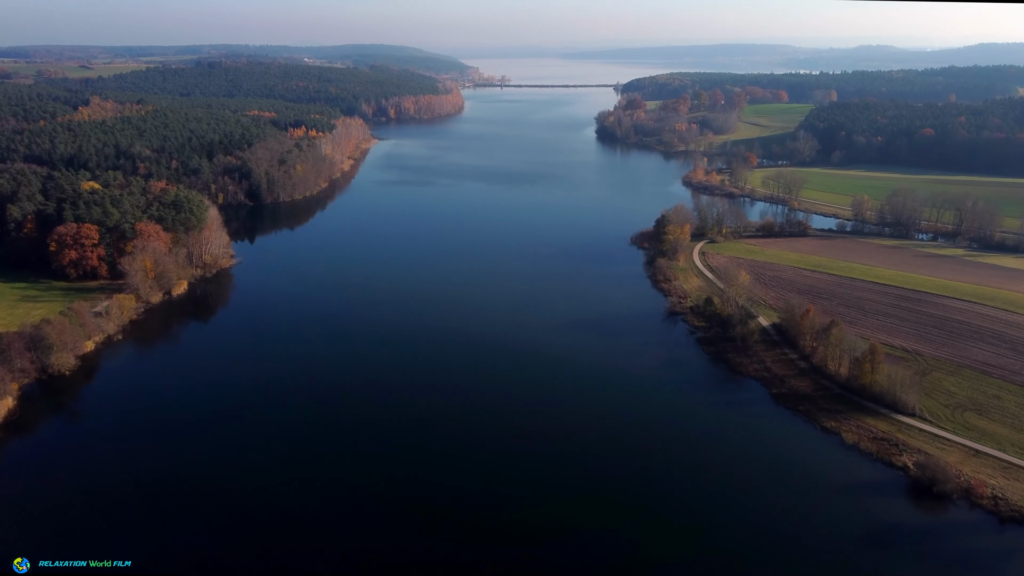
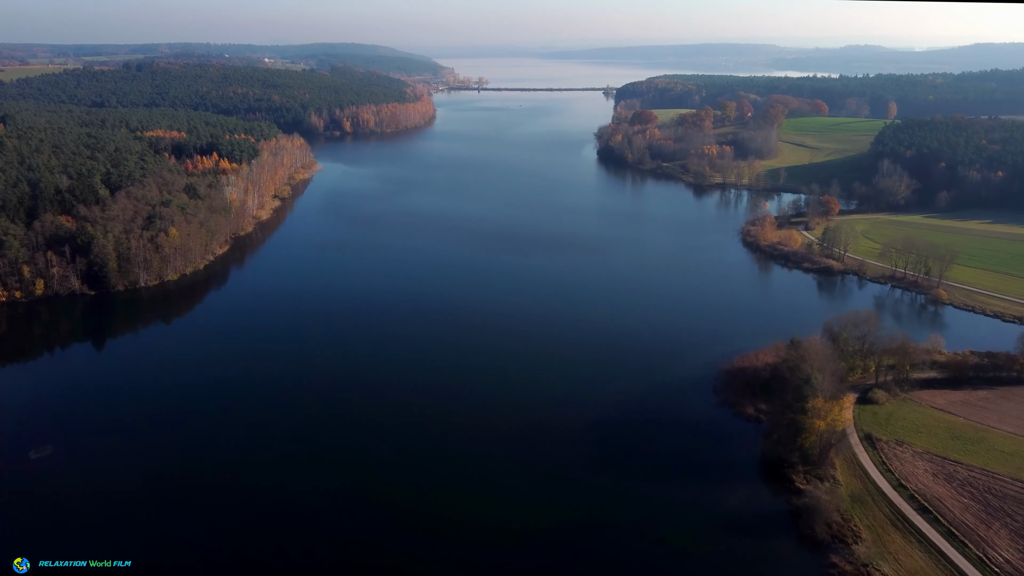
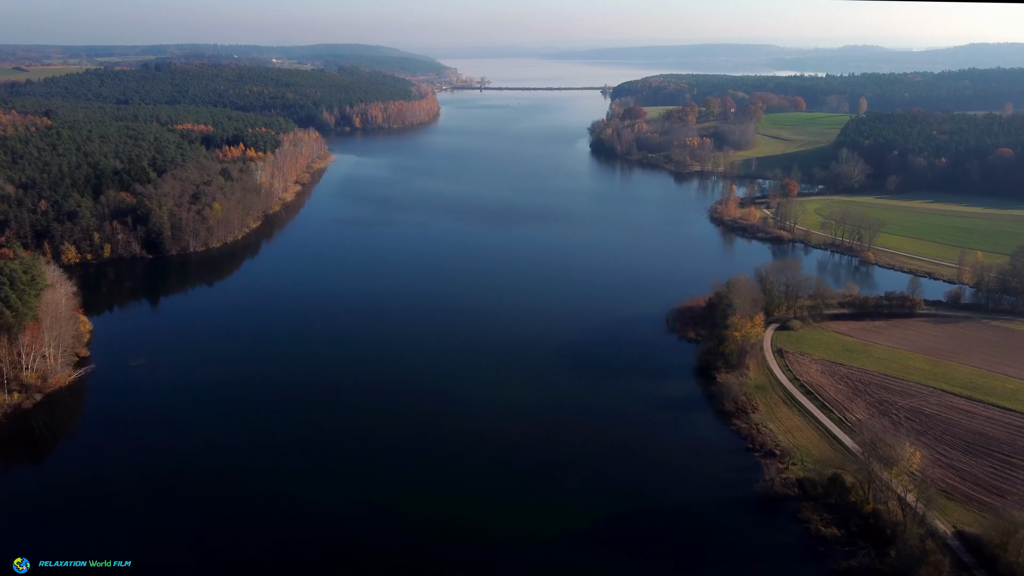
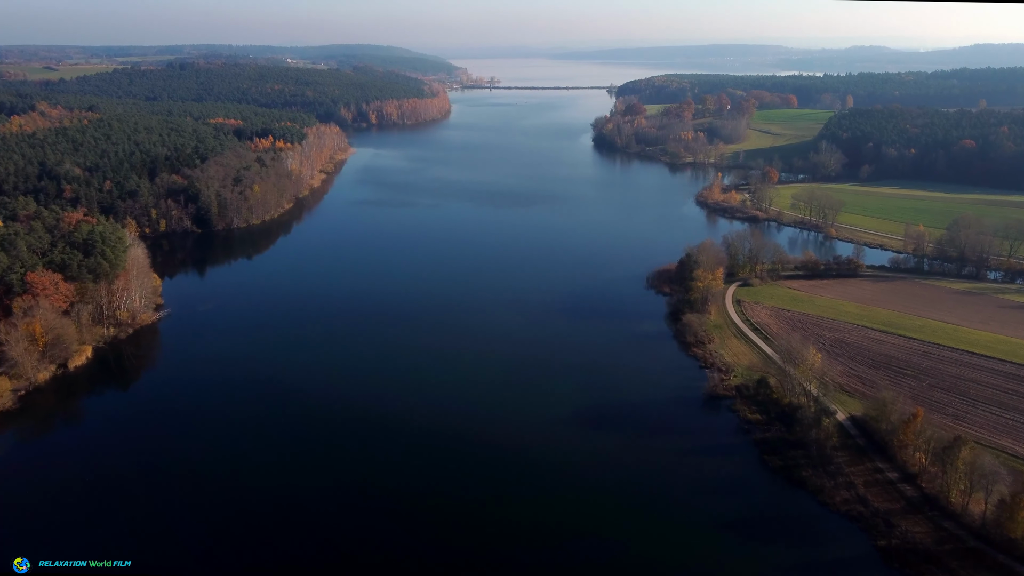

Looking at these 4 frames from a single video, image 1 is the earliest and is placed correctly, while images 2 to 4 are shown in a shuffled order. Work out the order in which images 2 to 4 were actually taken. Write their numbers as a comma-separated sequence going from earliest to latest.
4, 3, 2
